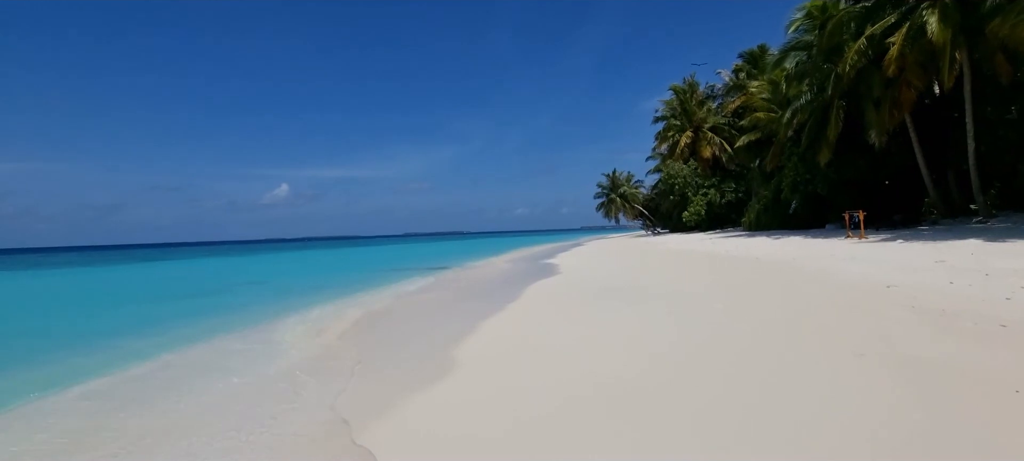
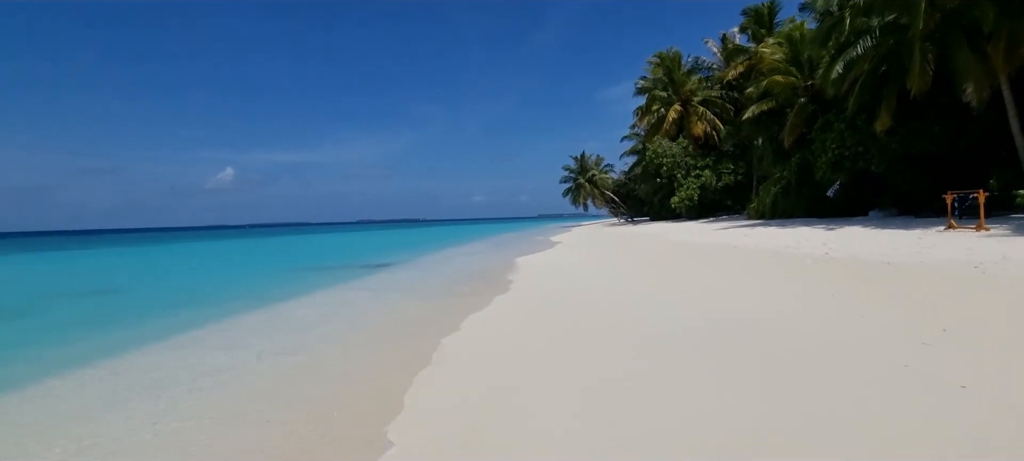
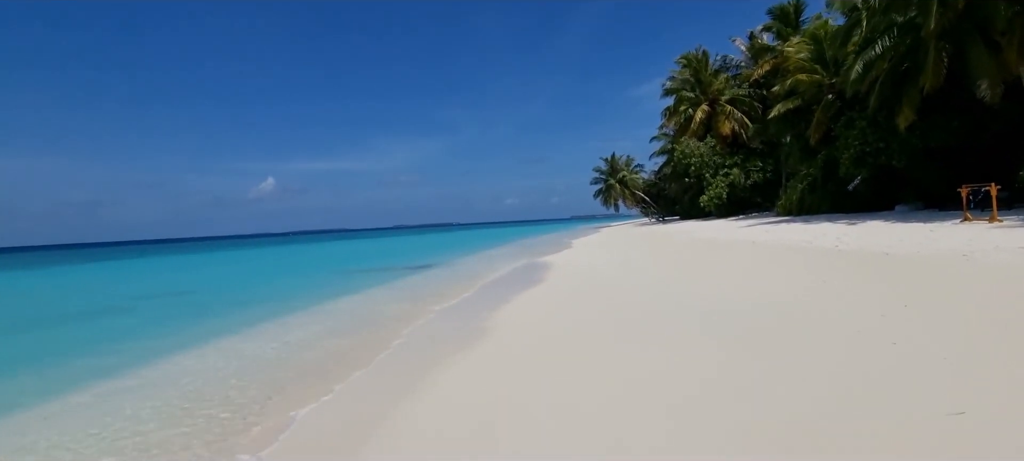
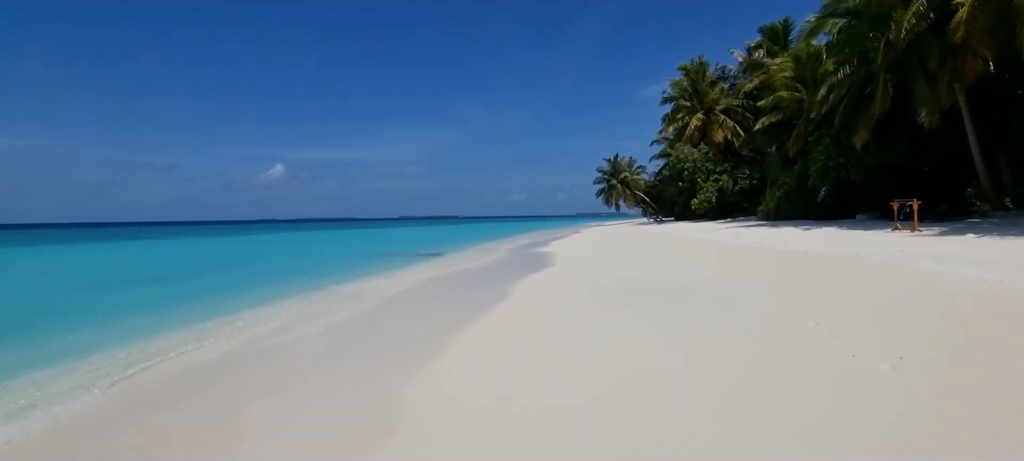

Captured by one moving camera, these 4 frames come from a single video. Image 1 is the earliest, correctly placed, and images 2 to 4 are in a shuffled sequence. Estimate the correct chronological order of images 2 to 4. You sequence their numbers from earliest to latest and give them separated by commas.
4, 3, 2
